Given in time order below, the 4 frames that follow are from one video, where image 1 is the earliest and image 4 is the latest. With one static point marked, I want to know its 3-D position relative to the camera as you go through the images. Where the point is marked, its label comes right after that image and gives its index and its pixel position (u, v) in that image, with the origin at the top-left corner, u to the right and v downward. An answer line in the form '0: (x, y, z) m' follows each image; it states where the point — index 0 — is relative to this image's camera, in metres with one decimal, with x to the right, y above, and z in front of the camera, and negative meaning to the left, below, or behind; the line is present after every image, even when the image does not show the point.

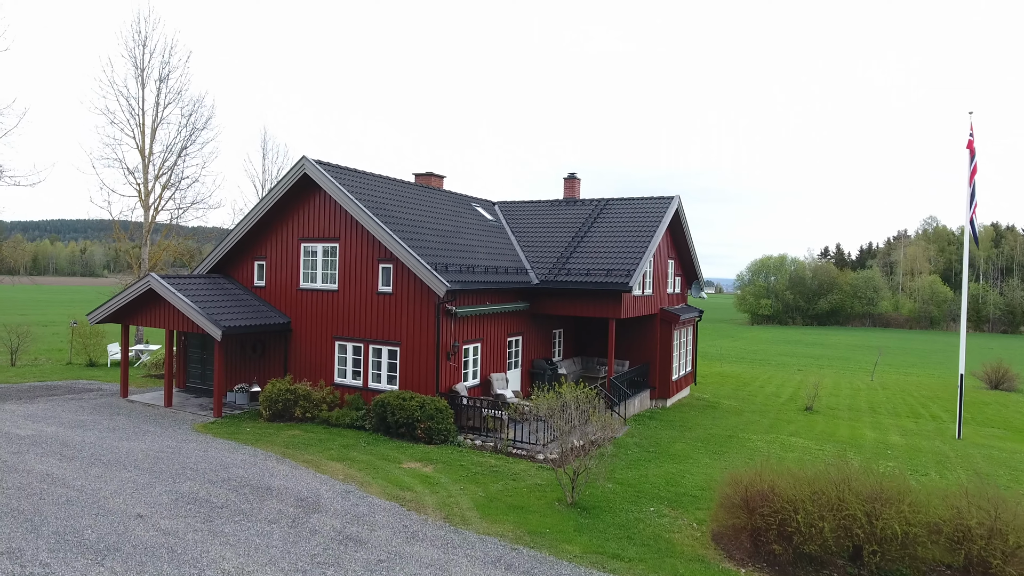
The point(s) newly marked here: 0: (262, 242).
0: (-6.8, +1.3, +15.8) m
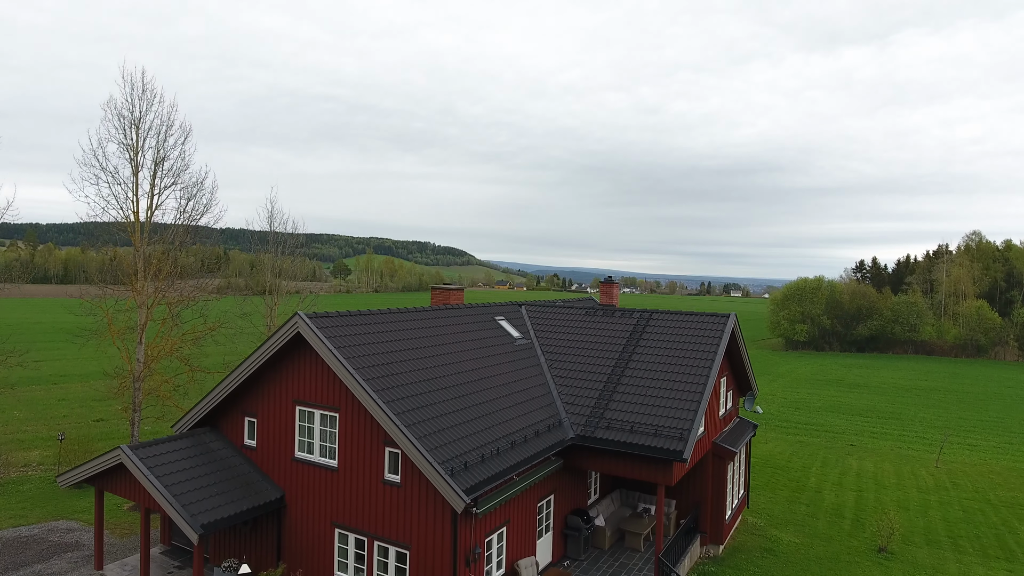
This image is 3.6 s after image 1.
0: (-6.1, -2.5, +13.6) m
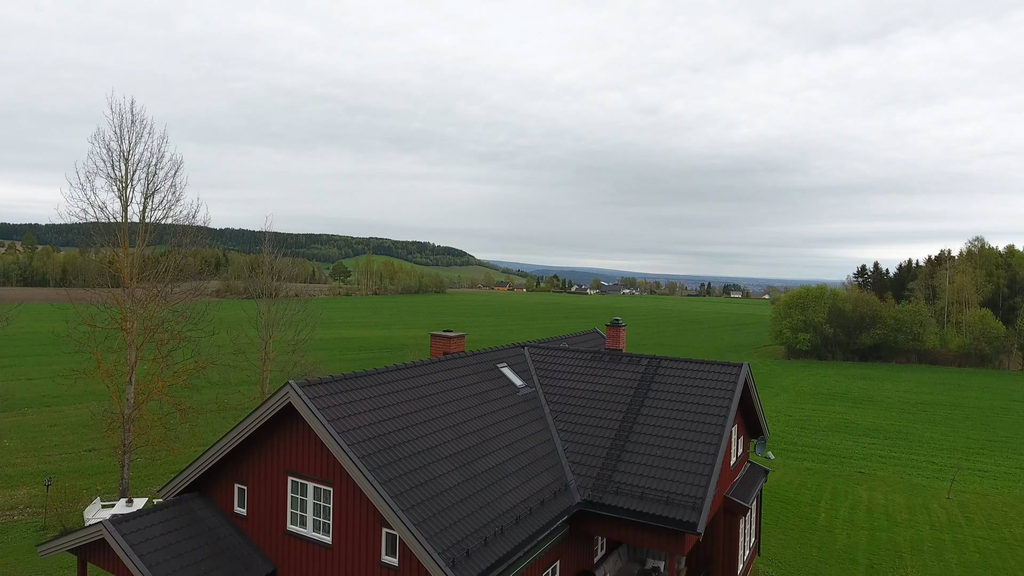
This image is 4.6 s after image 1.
0: (-6.0, -3.9, +12.9) m
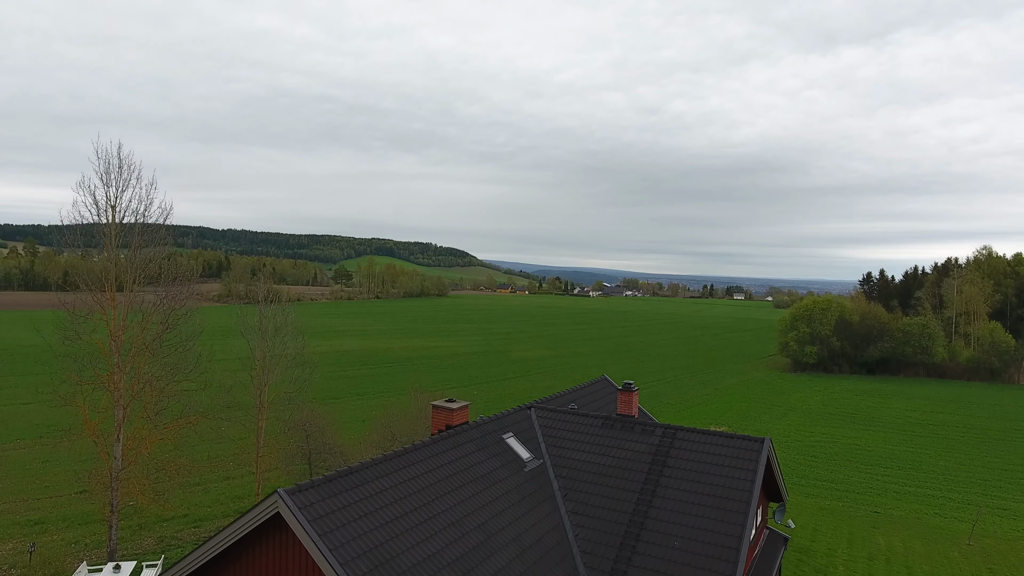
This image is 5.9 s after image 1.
0: (-5.8, -5.7, +11.9) m
